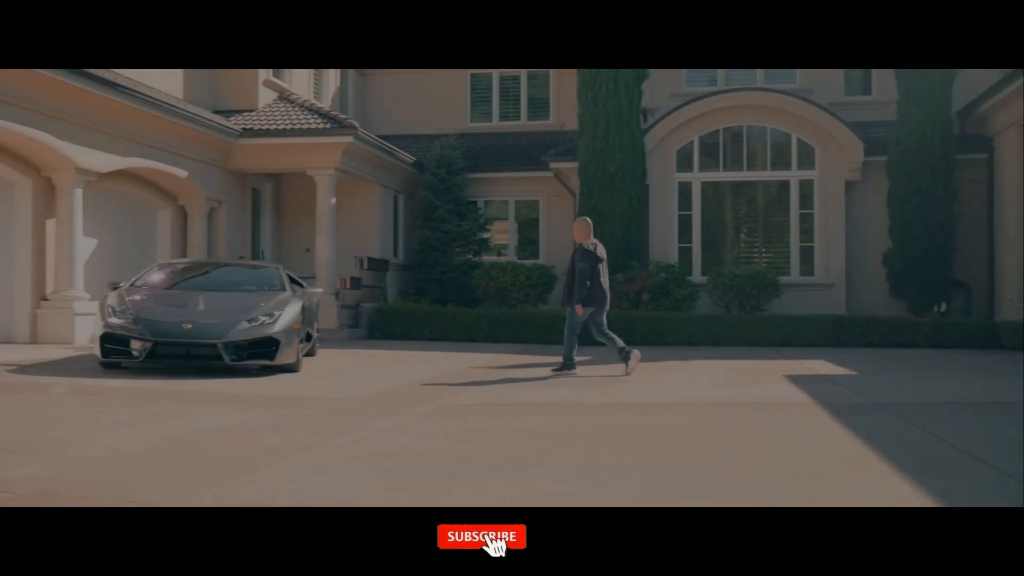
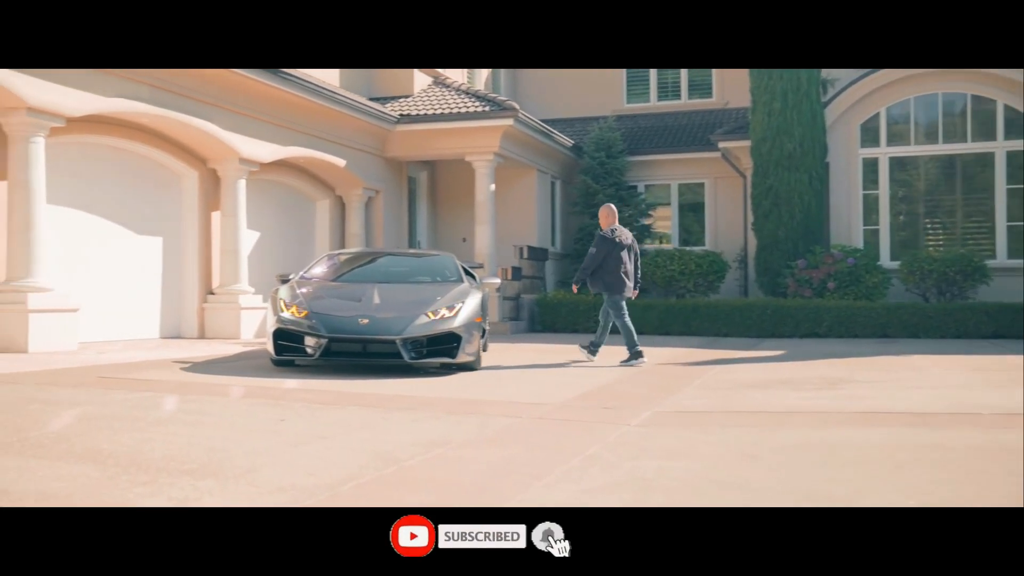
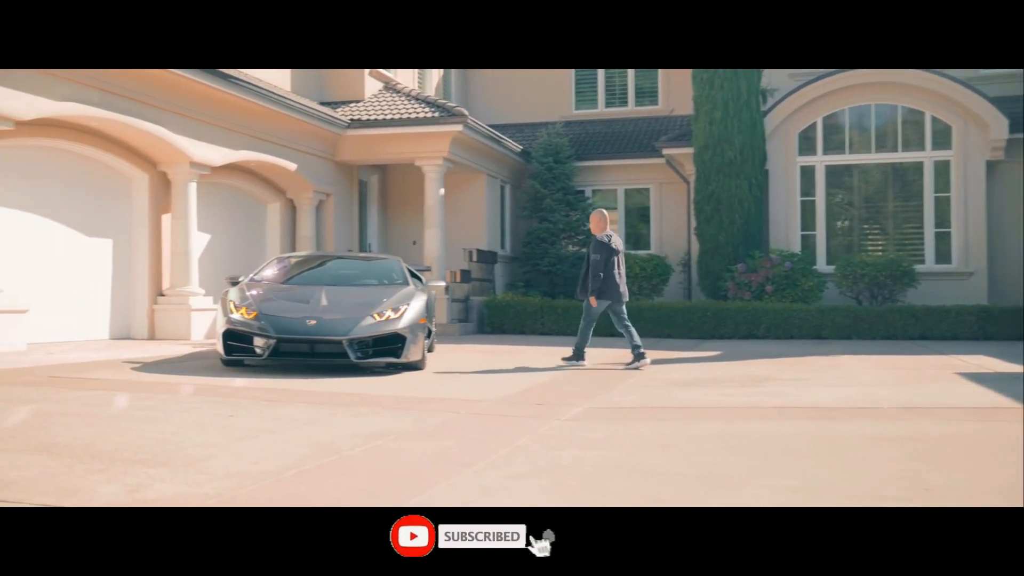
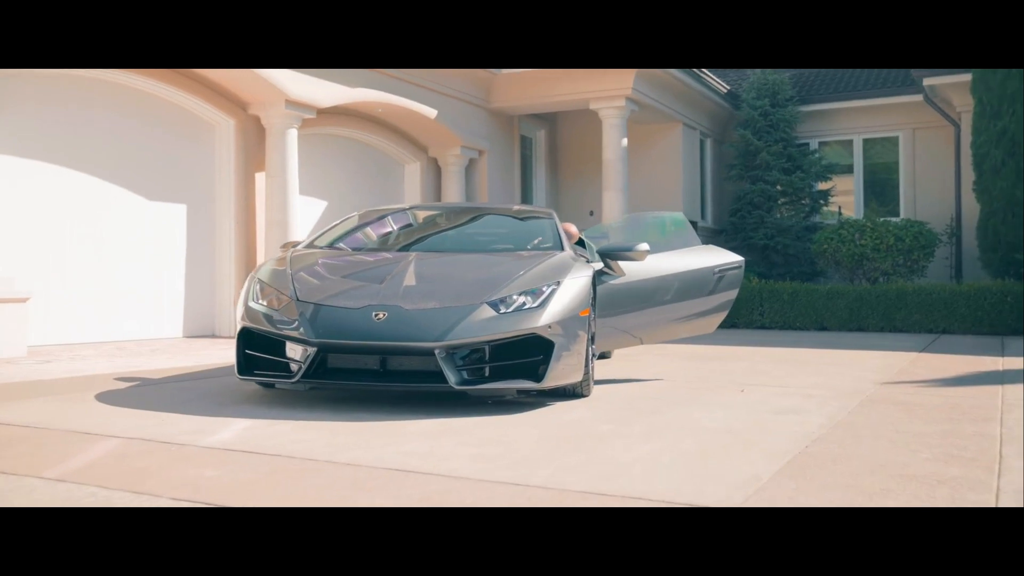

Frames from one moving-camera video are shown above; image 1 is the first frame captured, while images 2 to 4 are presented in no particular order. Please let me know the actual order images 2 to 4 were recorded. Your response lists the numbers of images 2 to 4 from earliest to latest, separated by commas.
3, 2, 4
